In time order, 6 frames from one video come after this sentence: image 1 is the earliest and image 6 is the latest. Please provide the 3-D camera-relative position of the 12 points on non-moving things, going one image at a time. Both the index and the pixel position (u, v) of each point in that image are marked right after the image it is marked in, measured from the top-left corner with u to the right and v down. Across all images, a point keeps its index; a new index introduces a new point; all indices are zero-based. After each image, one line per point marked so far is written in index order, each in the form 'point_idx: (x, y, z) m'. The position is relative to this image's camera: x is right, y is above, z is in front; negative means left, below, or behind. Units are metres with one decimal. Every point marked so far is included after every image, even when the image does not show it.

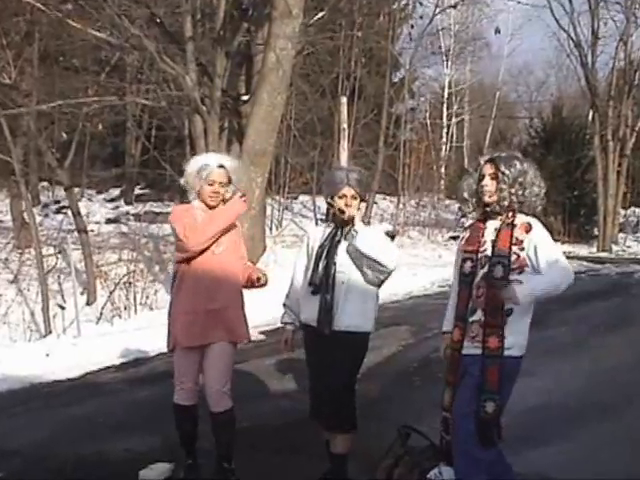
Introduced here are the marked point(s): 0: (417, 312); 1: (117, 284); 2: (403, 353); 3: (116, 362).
0: (+1.3, -0.9, +15.0) m
1: (-2.7, -0.5, +14.4) m
2: (+0.9, -1.2, +12.4) m
3: (-2.1, -1.2, +11.8) m
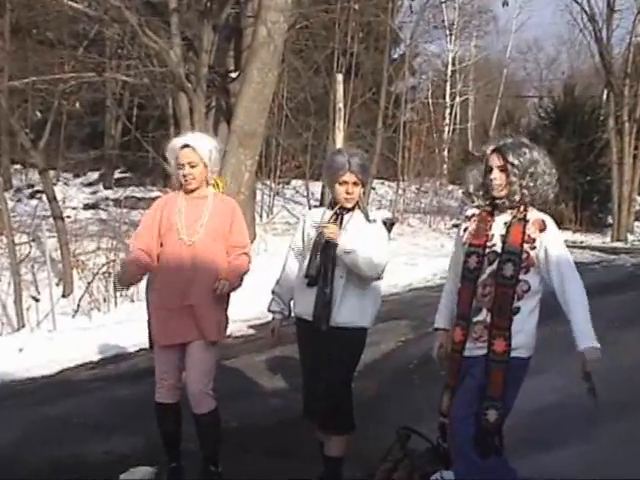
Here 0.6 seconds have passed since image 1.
0: (+1.2, -0.8, +14.2) m
1: (-2.7, -0.4, +13.7) m
2: (+0.8, -1.1, +11.7) m
3: (-2.1, -1.1, +11.0) m
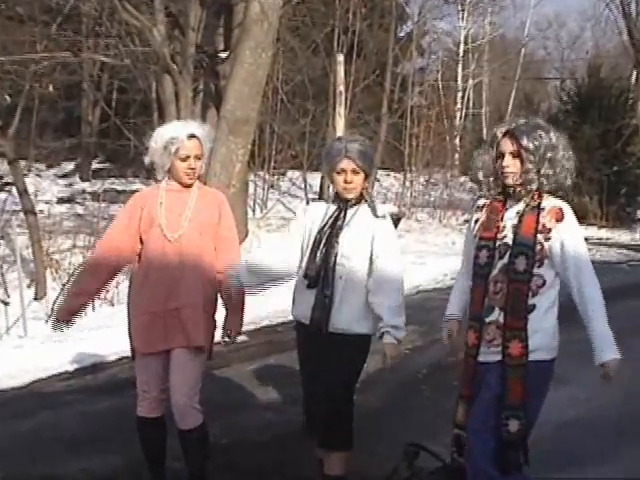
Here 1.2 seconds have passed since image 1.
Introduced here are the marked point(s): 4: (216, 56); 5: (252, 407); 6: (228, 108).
0: (+1.2, -0.8, +13.2) m
1: (-2.7, -0.4, +12.7) m
2: (+0.8, -1.1, +10.7) m
3: (-2.1, -1.1, +10.1) m
4: (-1.7, +3.0, +18.1) m
5: (-0.5, -1.3, +9.1) m
6: (-1.3, +1.8, +15.8) m
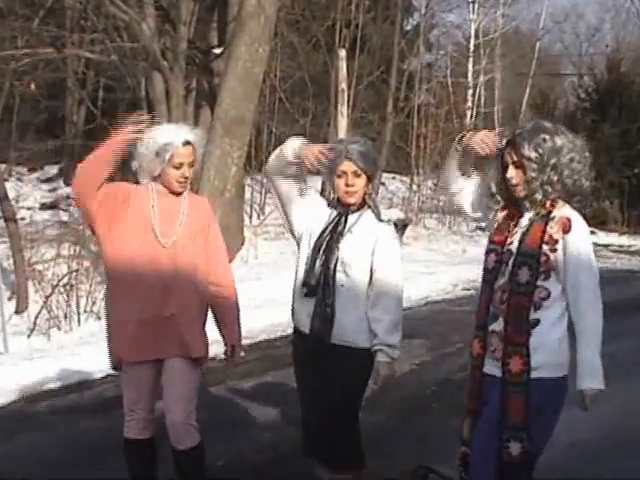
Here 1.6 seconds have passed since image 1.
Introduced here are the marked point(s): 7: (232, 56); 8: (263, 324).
0: (+1.2, -0.9, +12.6) m
1: (-2.7, -0.5, +12.0) m
2: (+0.8, -1.1, +10.0) m
3: (-2.1, -1.2, +9.4) m
4: (-1.7, +2.8, +17.5) m
5: (-0.5, -1.4, +8.4) m
6: (-1.3, +1.7, +15.2) m
7: (-1.1, +2.3, +15.0) m
8: (-0.6, -0.9, +12.2) m
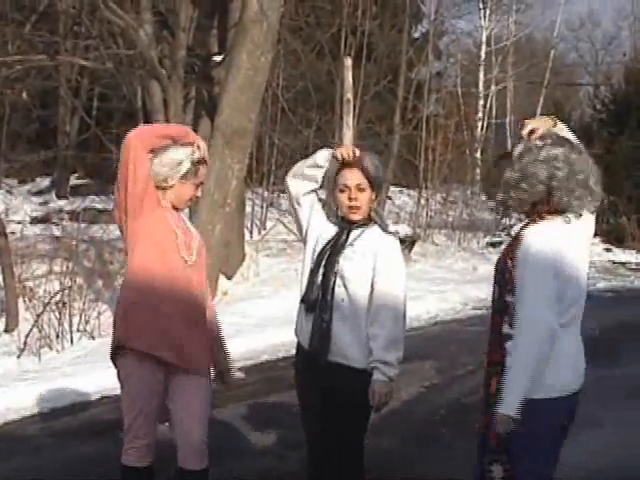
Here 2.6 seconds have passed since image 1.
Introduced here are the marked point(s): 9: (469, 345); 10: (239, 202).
0: (+1.3, -1.0, +12.2) m
1: (-2.7, -0.6, +11.6) m
2: (+0.9, -1.3, +9.6) m
3: (-2.1, -1.3, +9.0) m
4: (-1.6, +2.6, +17.1) m
5: (-0.5, -1.5, +8.0) m
6: (-1.2, +1.5, +14.8) m
7: (-1.1, +2.1, +14.6) m
8: (-0.6, -1.1, +11.8) m
9: (+1.5, -1.1, +12.0) m
10: (-1.1, +0.5, +15.8) m
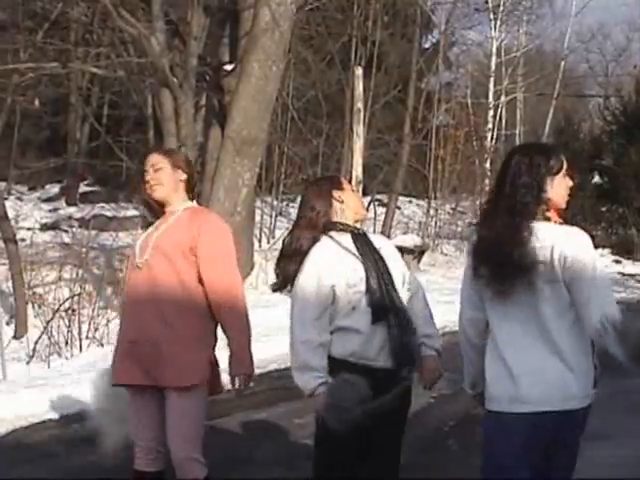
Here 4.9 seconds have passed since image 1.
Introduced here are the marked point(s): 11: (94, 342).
0: (+1.3, -1.2, +12.2) m
1: (-2.6, -0.7, +11.6) m
2: (+0.9, -1.4, +9.6) m
3: (-2.1, -1.3, +9.0) m
4: (-1.4, +2.5, +17.2) m
5: (-0.4, -1.5, +8.0) m
6: (-1.1, +1.4, +14.9) m
7: (-0.9, +2.0, +14.7) m
8: (-0.5, -1.1, +11.8) m
9: (+1.6, -1.2, +12.0) m
10: (-1.0, +0.4, +15.8) m
11: (-2.2, -1.0, +11.7) m
